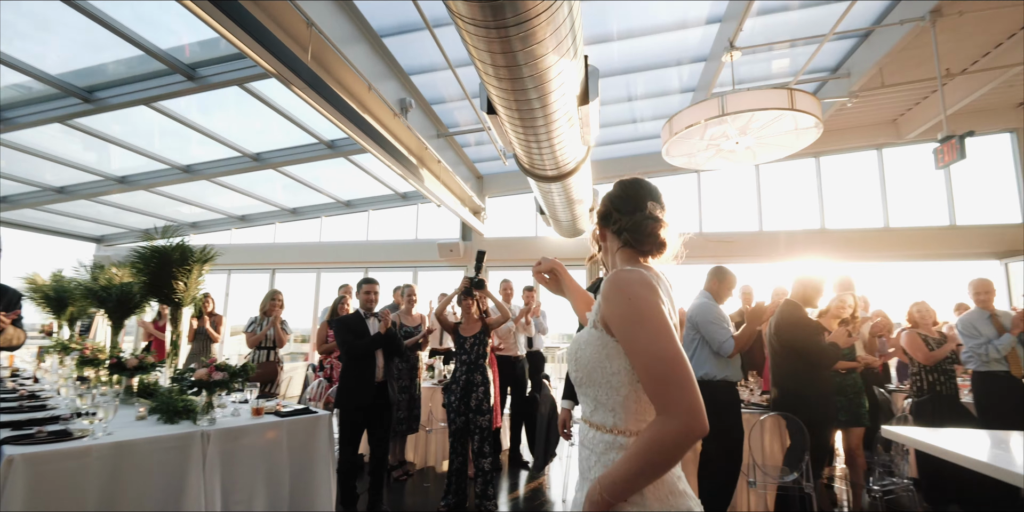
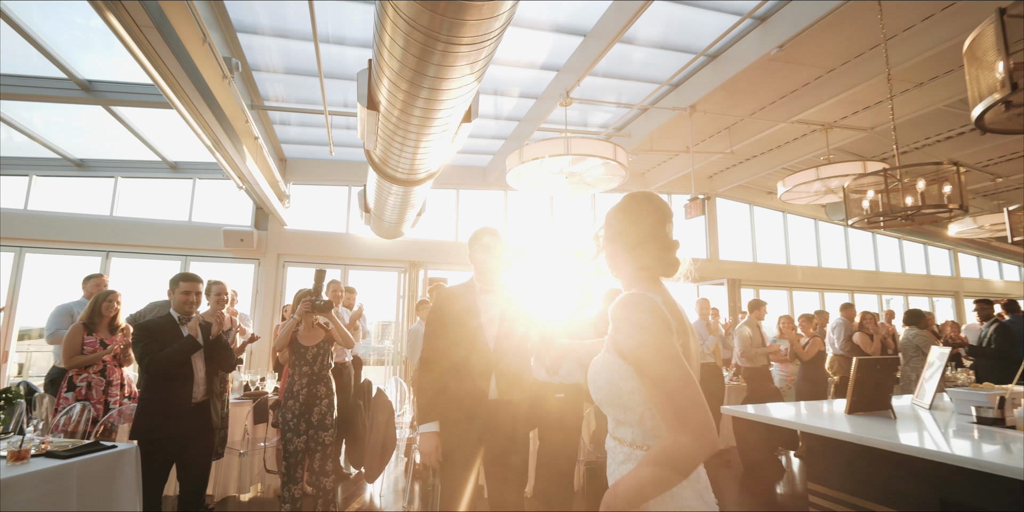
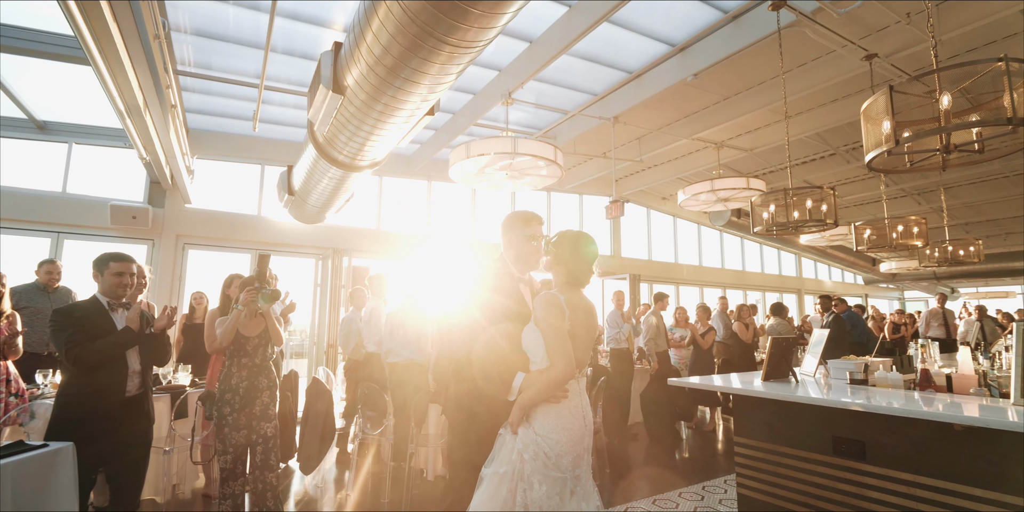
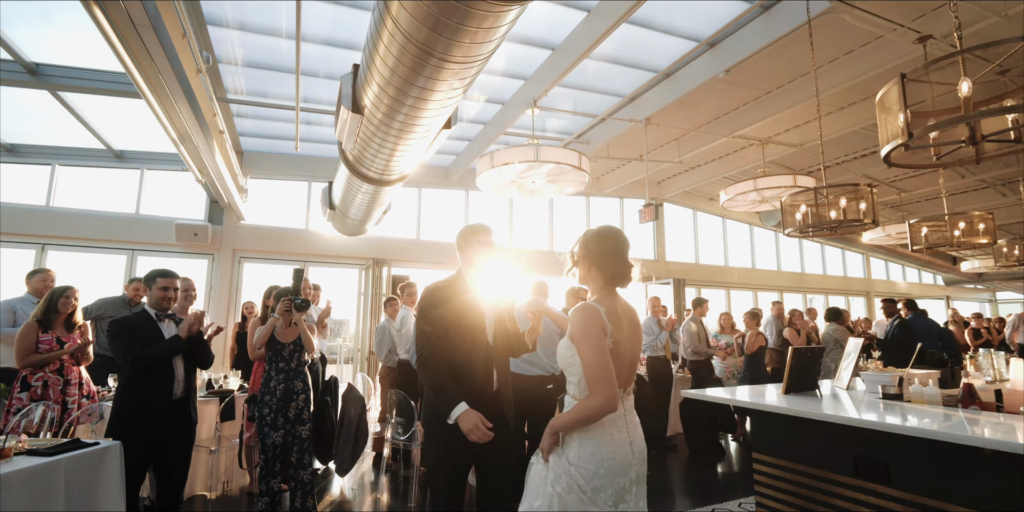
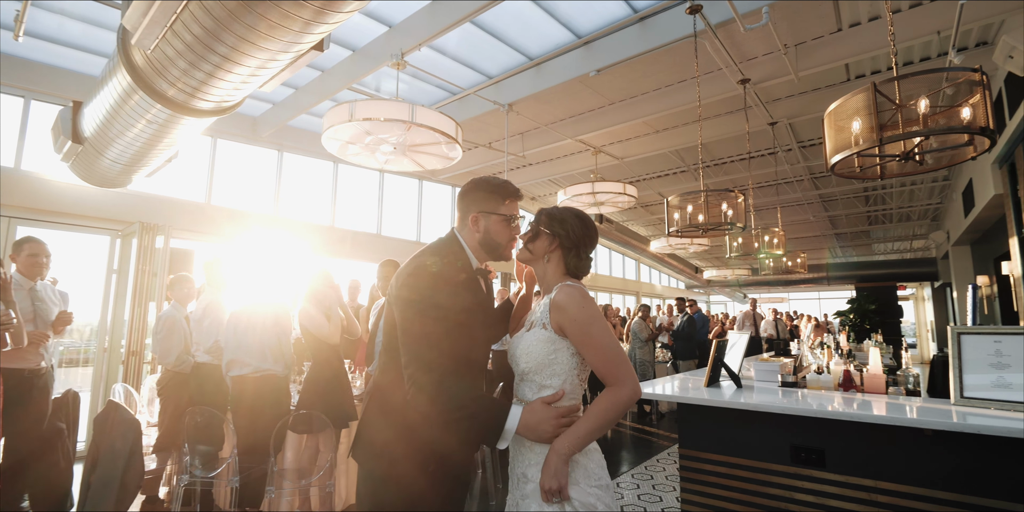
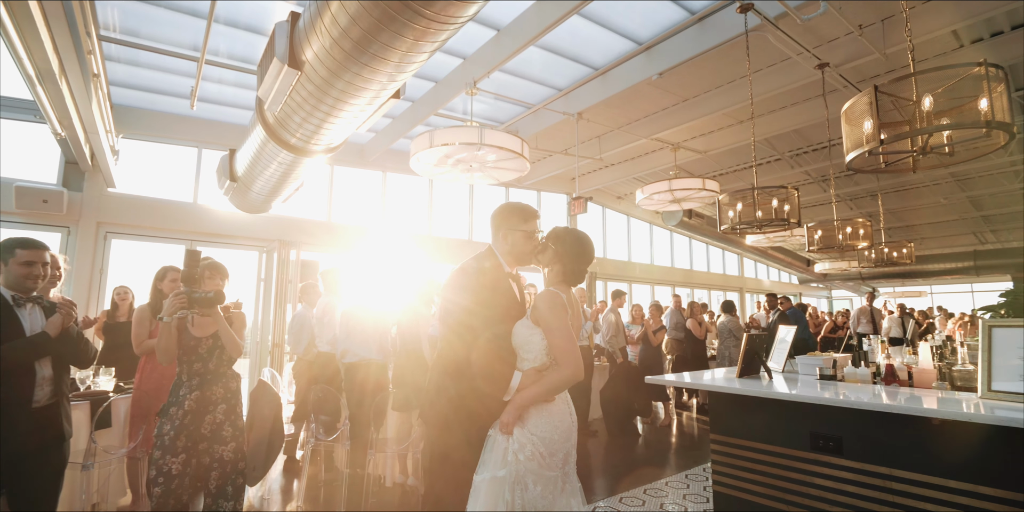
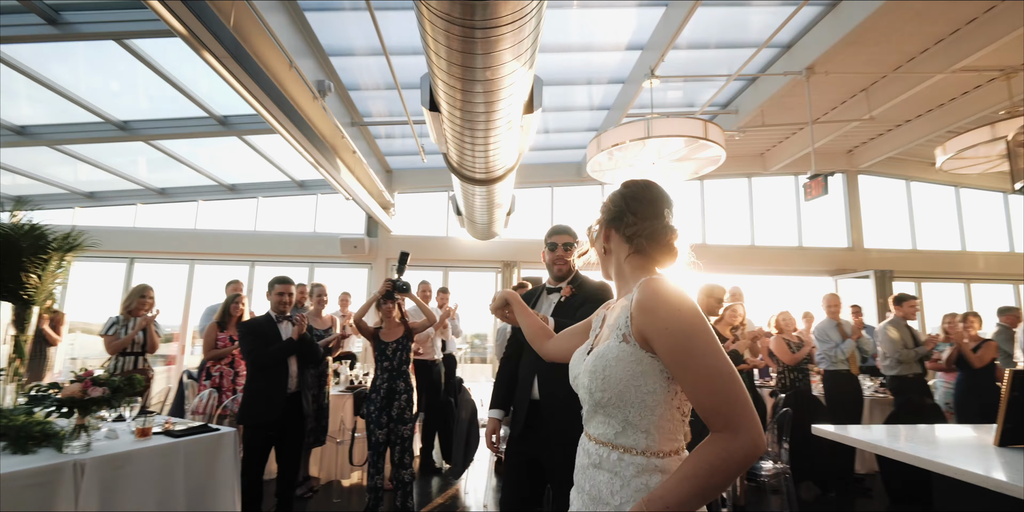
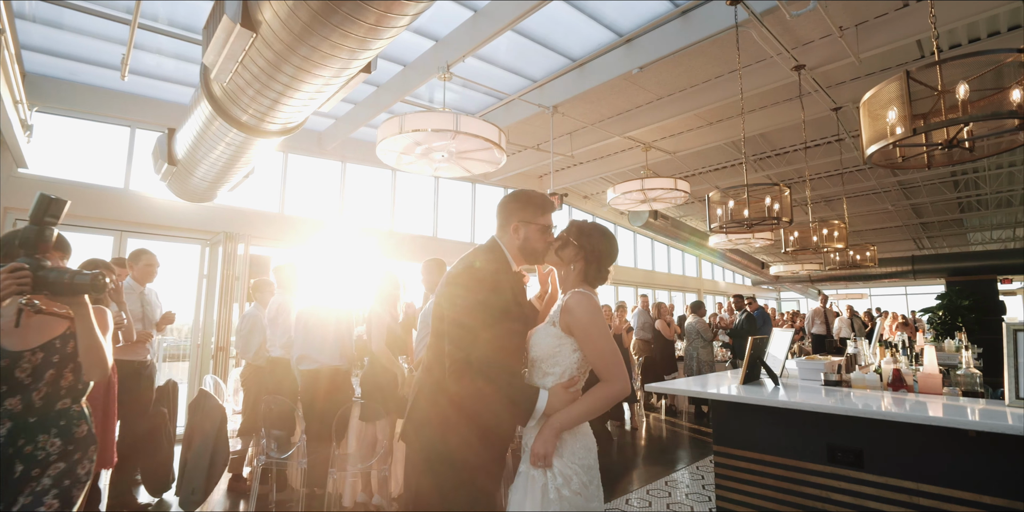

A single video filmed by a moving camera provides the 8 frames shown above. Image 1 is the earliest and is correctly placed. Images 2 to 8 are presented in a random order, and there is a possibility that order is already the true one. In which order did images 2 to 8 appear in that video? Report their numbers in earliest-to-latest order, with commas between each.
7, 2, 4, 3, 6, 8, 5
